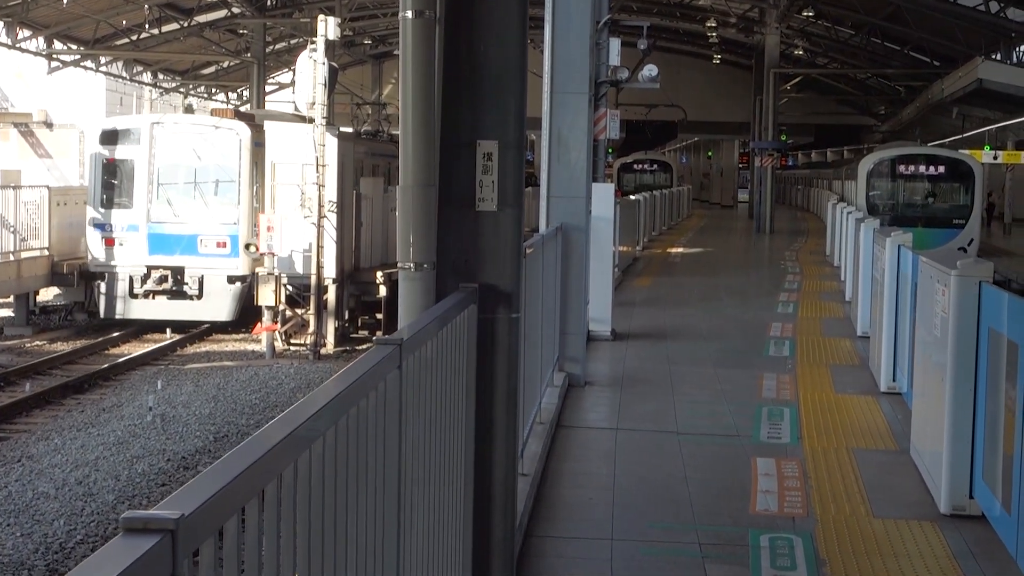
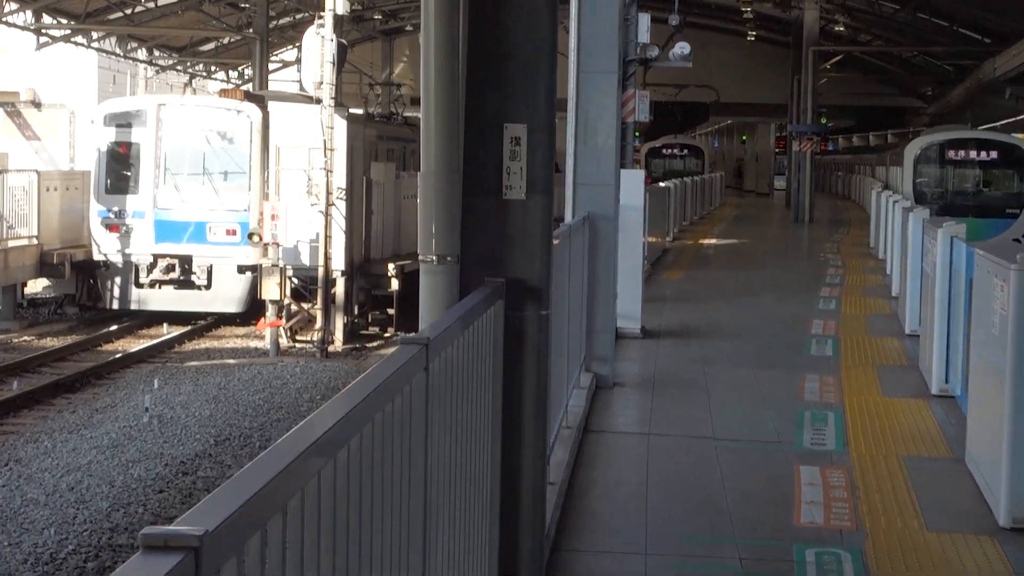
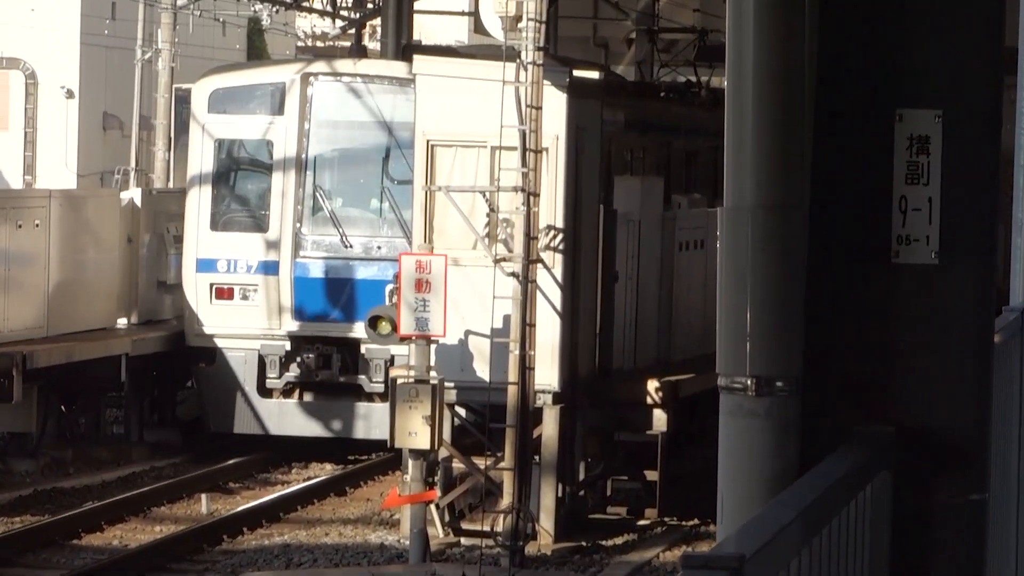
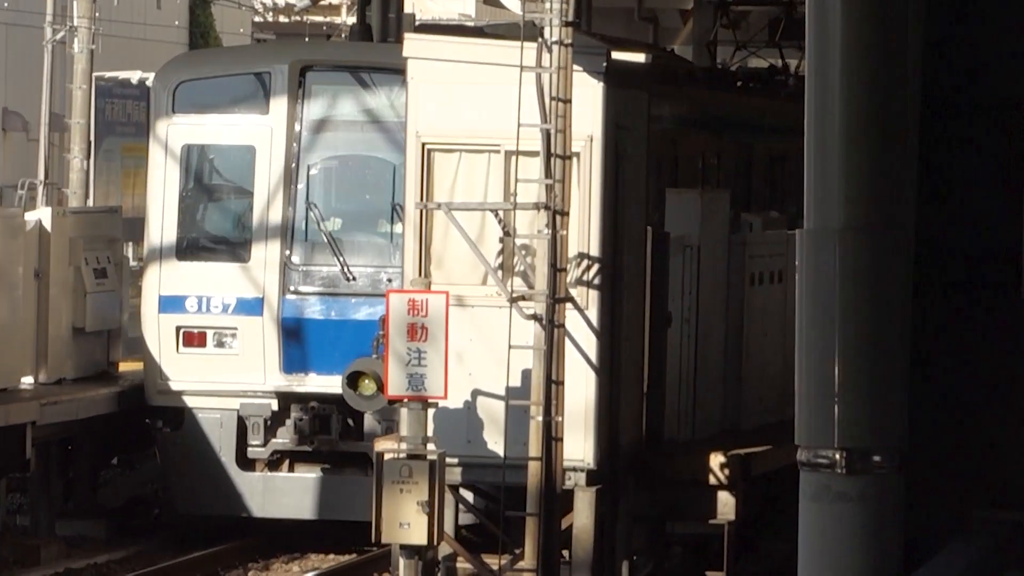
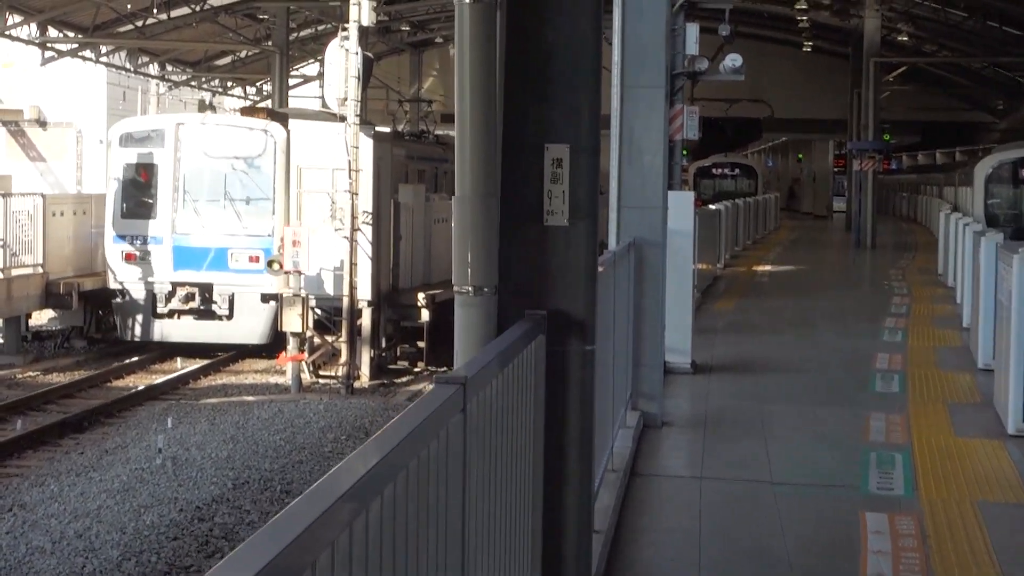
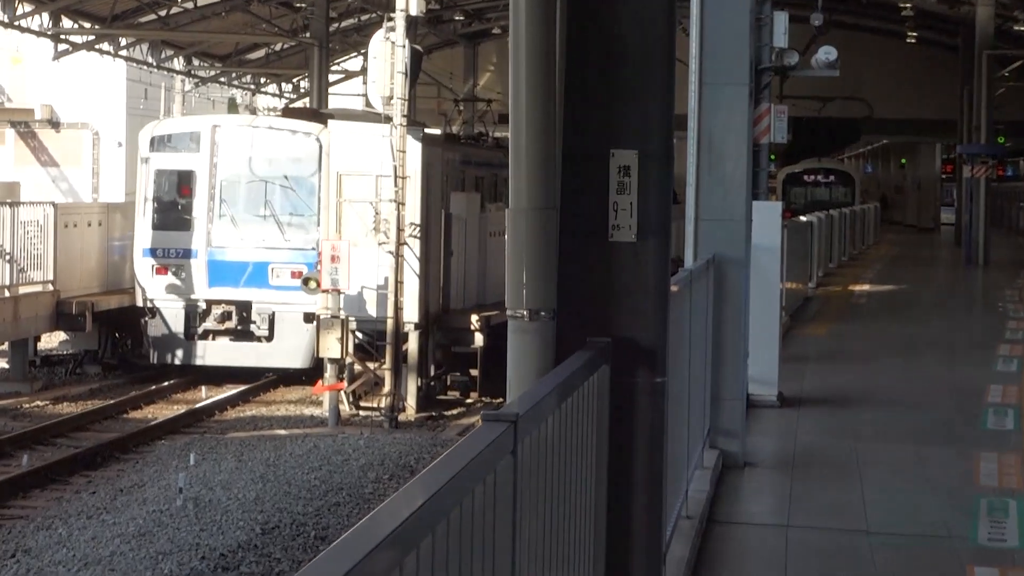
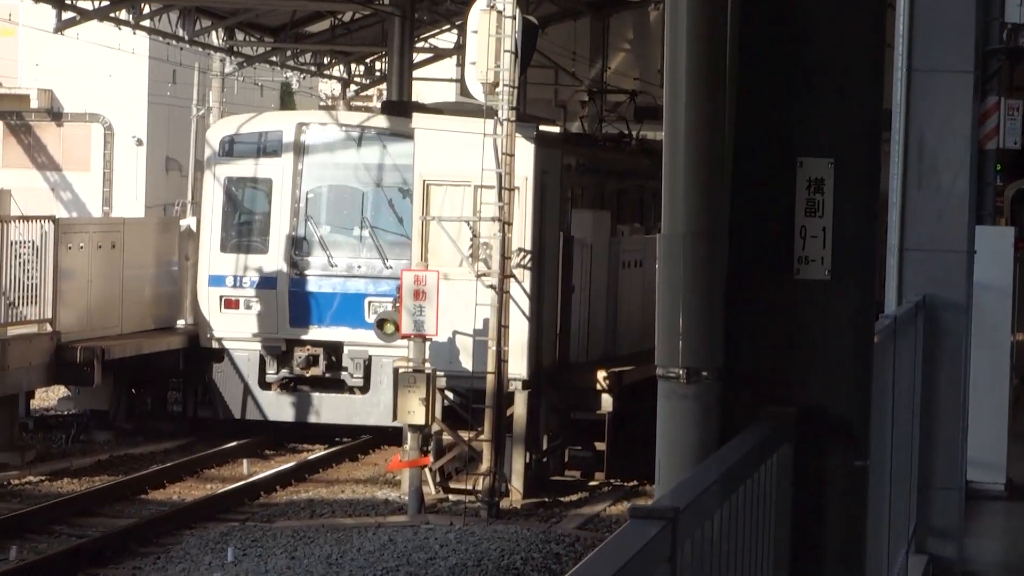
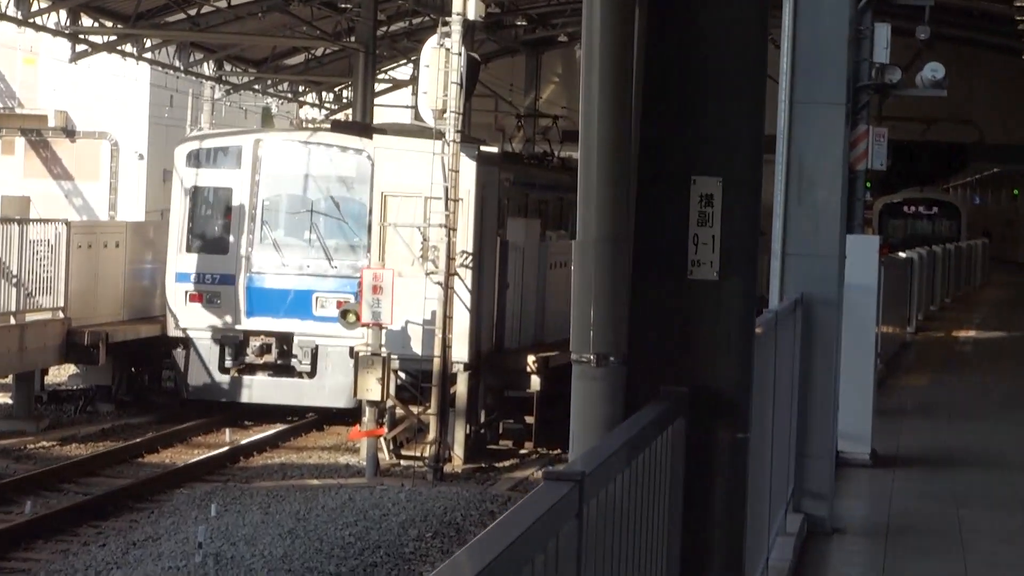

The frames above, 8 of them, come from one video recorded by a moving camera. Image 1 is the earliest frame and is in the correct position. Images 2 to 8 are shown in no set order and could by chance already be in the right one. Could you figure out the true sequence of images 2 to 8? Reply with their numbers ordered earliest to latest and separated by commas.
2, 5, 6, 8, 7, 3, 4
